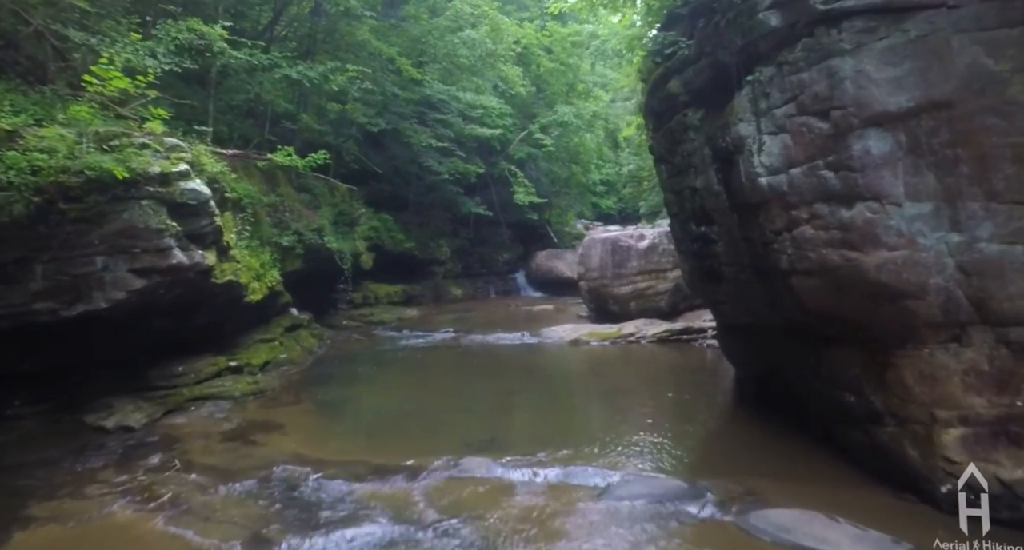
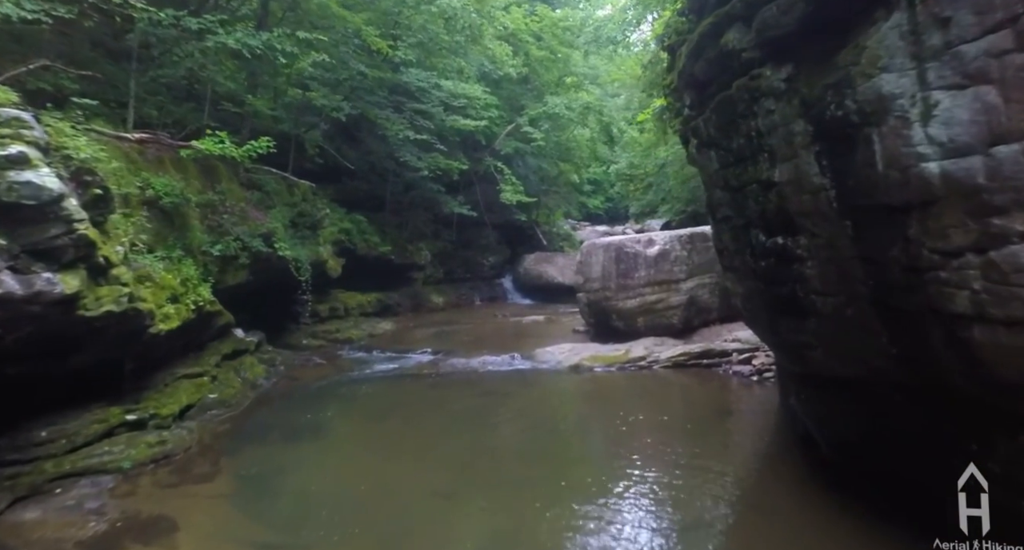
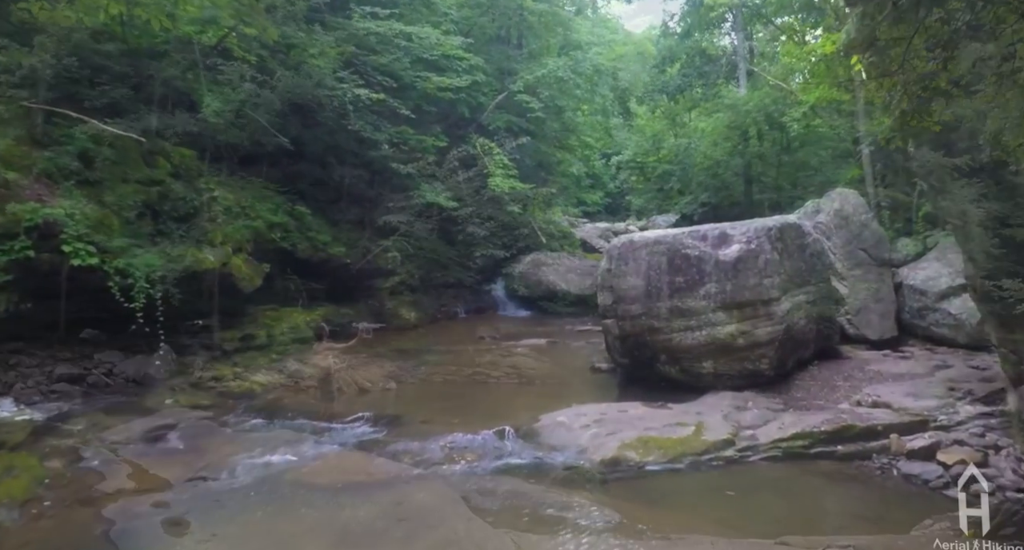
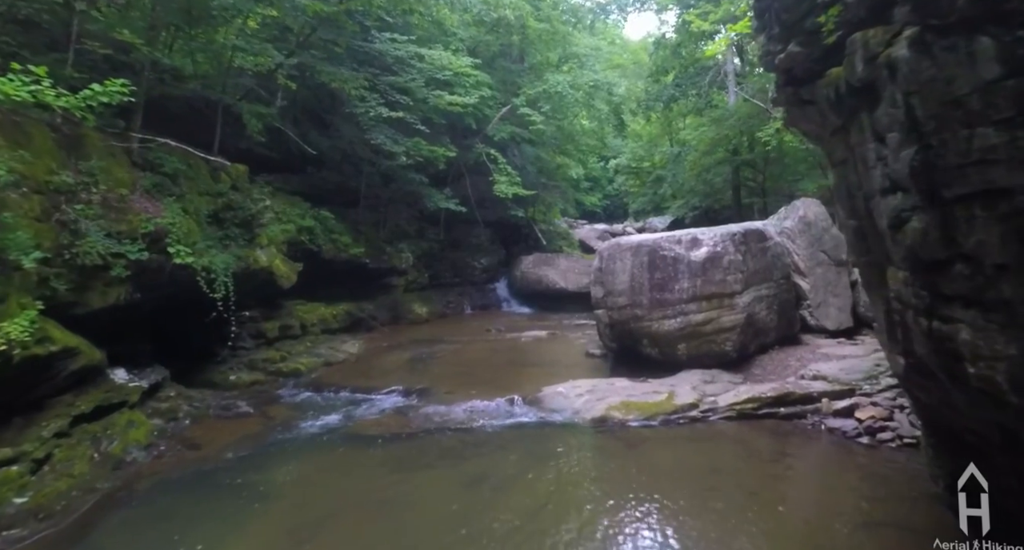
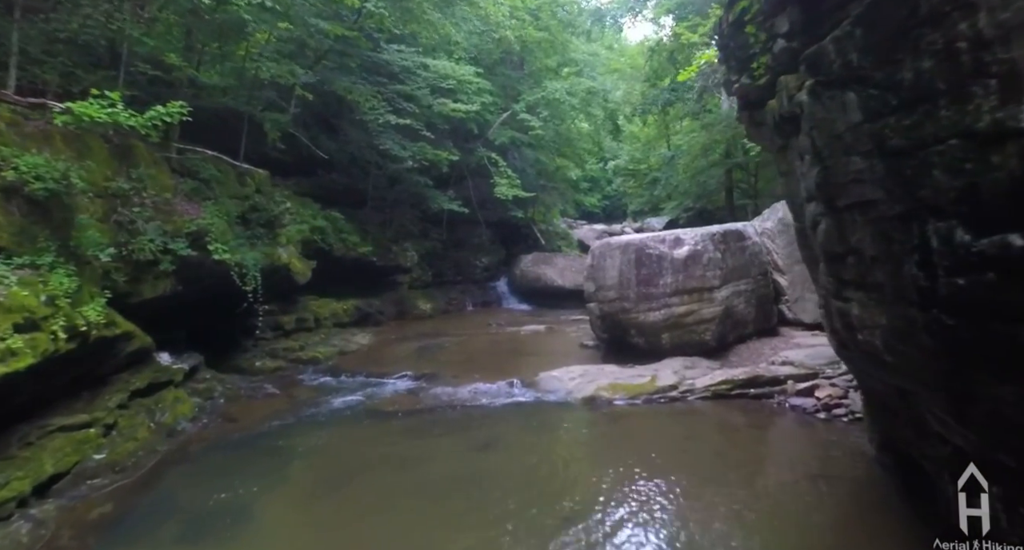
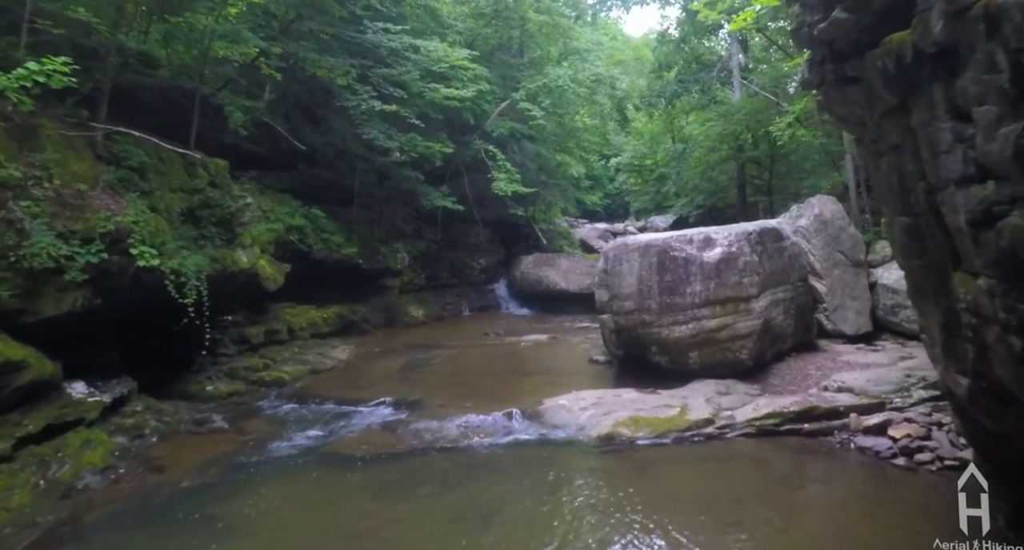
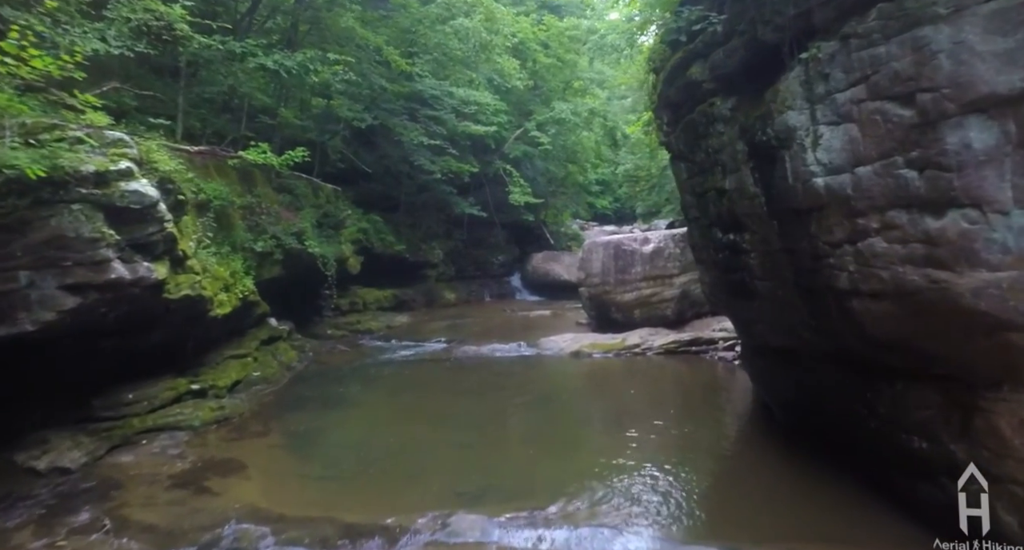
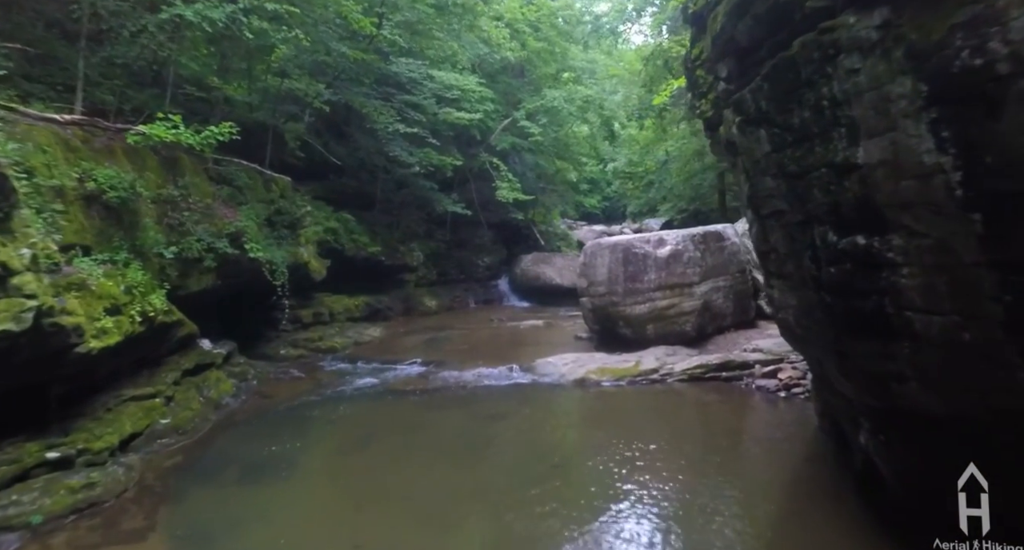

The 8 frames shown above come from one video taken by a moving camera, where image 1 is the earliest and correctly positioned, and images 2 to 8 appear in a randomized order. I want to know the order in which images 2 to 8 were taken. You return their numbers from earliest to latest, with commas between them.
7, 2, 8, 5, 4, 6, 3
